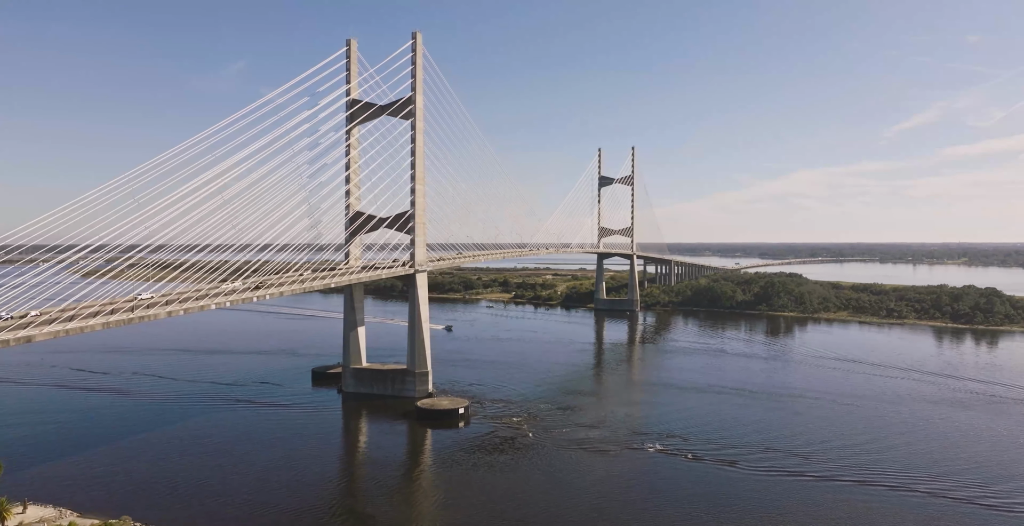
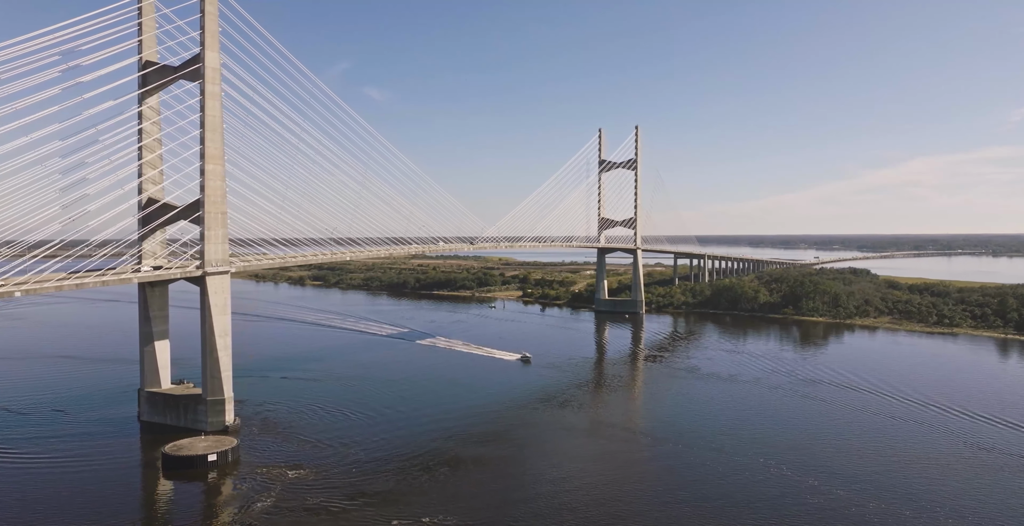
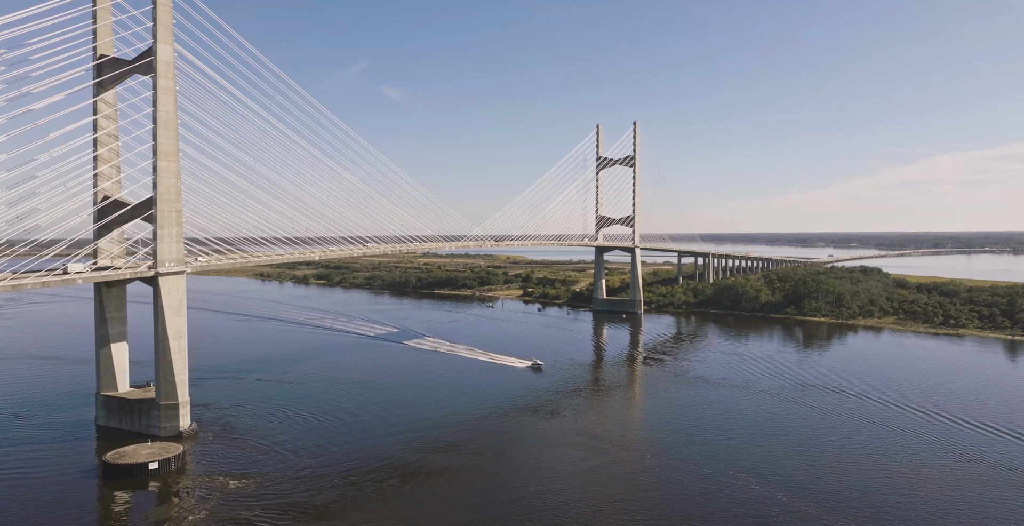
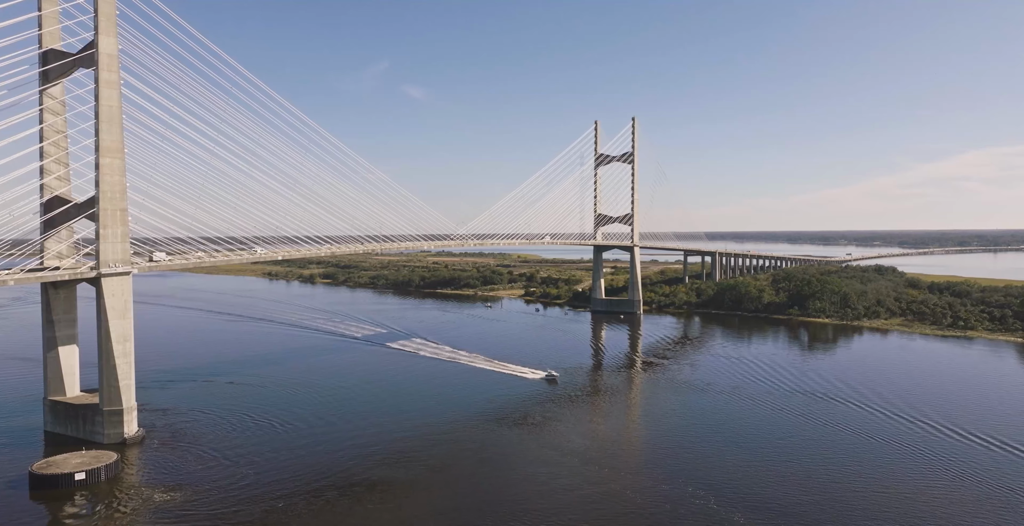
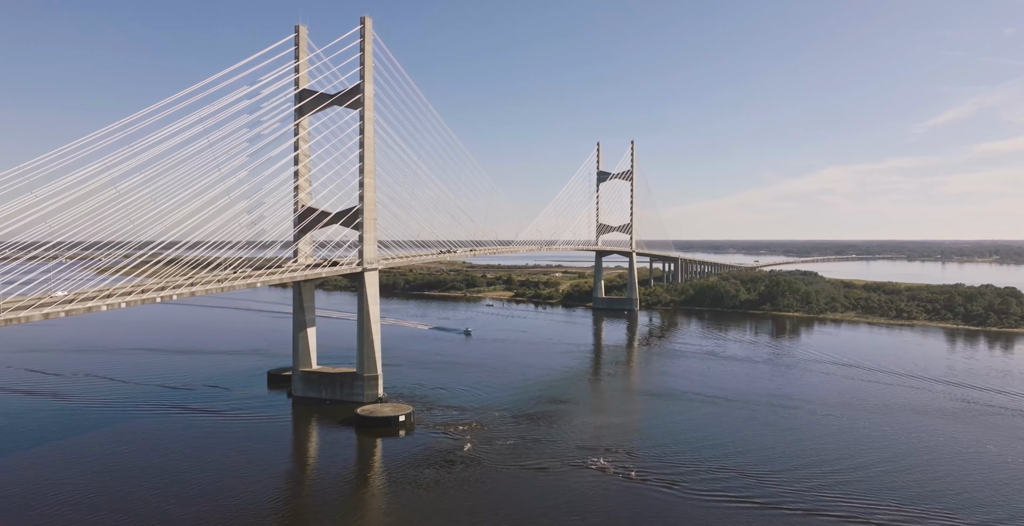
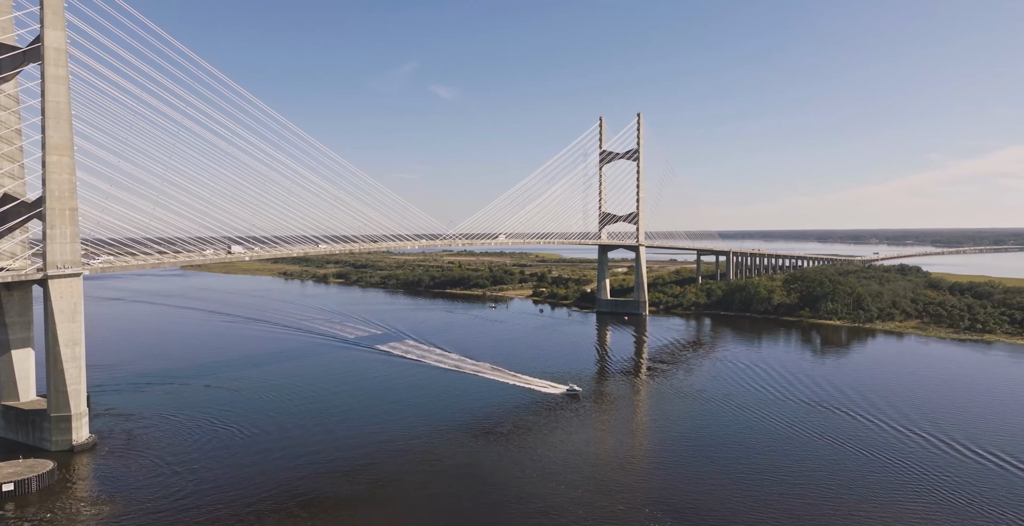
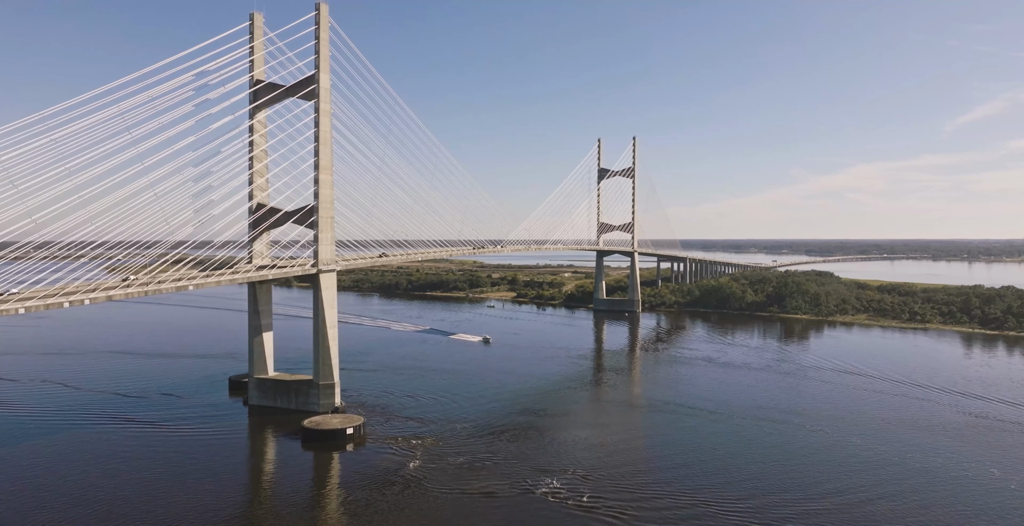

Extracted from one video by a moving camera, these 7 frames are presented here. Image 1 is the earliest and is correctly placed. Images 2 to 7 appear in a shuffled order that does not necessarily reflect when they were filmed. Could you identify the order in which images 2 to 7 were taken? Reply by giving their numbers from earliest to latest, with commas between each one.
5, 7, 2, 3, 4, 6
